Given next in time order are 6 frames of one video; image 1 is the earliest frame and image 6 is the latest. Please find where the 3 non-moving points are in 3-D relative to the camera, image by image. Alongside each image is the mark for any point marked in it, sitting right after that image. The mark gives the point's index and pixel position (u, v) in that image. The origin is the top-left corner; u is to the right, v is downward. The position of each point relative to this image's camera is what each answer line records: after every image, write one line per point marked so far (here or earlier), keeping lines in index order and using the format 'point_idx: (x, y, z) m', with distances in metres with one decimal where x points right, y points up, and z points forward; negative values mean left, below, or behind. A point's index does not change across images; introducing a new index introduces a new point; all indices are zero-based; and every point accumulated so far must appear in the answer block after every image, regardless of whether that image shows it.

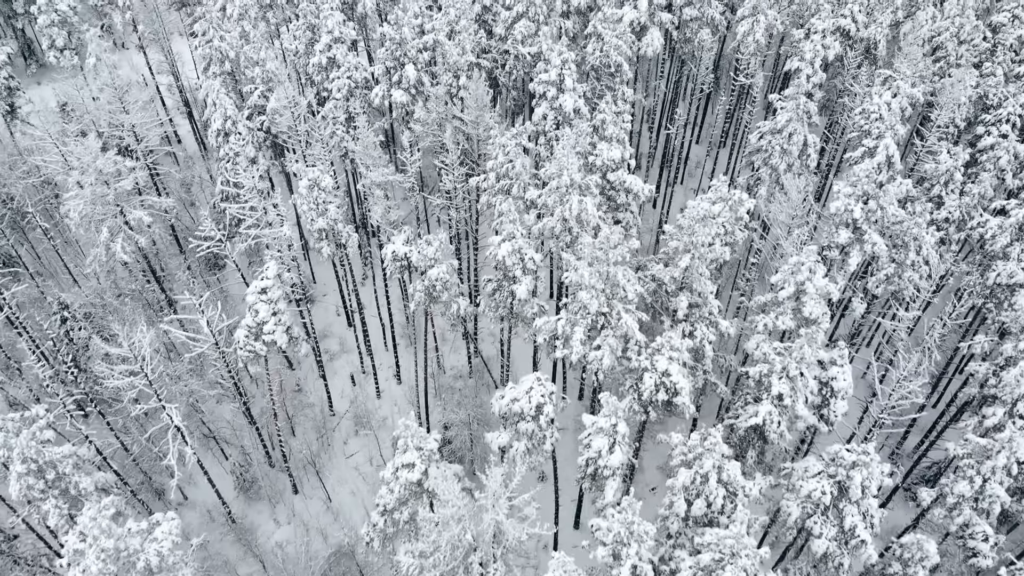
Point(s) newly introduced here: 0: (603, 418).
0: (+2.1, -3.0, +18.7) m
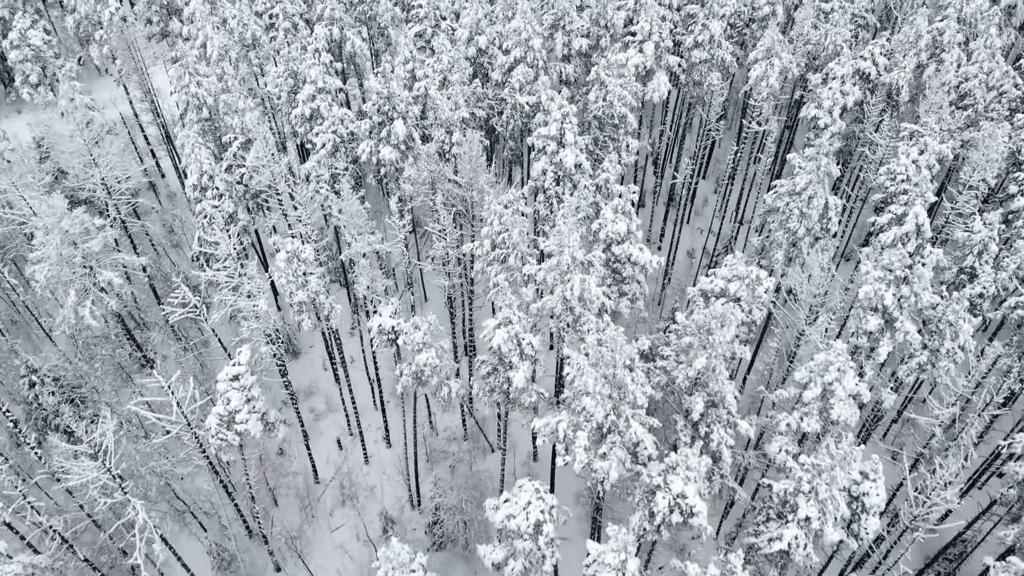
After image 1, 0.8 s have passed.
0: (+2.0, -5.4, +16.7) m
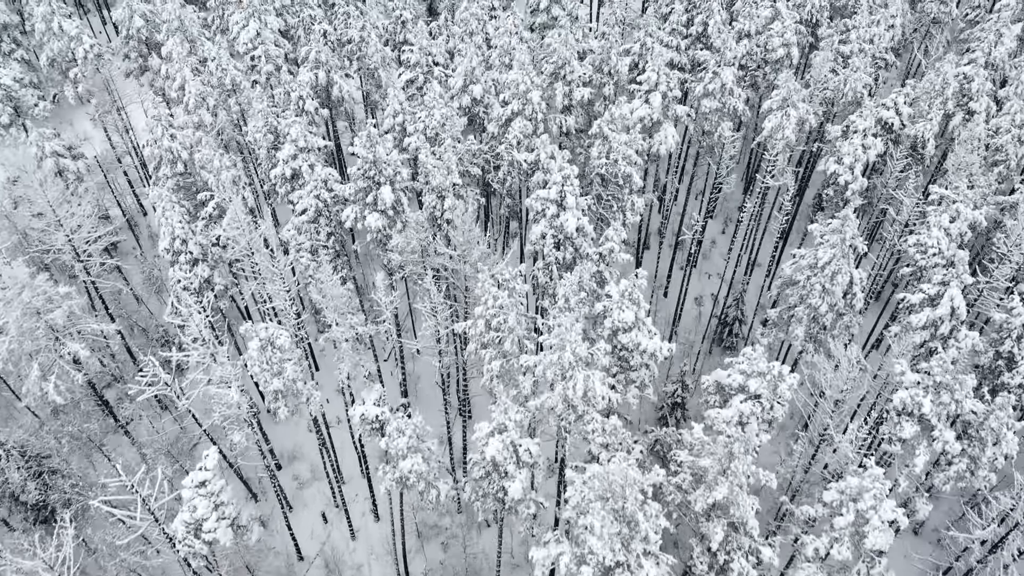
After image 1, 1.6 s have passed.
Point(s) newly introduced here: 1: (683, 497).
0: (+1.9, -7.9, +14.6) m
1: (+3.9, -4.9, +18.7) m
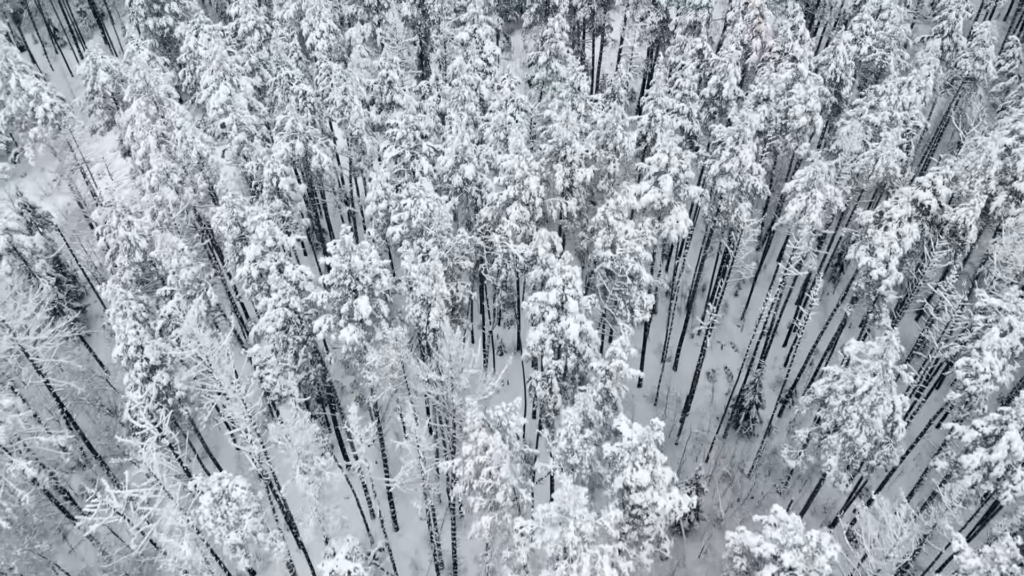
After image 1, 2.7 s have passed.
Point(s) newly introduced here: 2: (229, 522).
0: (+1.8, -11.2, +11.8) m
1: (+3.8, -8.2, +15.9) m
2: (-6.6, -5.5, +19.0) m
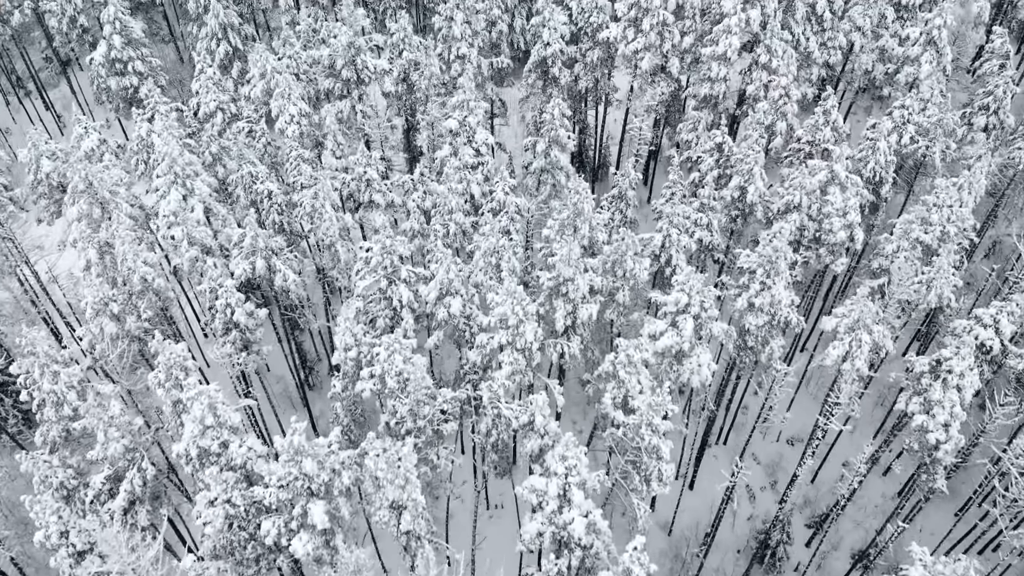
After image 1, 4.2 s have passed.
0: (+1.6, -15.7, +8.0) m
1: (+3.6, -12.6, +12.1) m
2: (-6.8, -9.9, +15.2) m
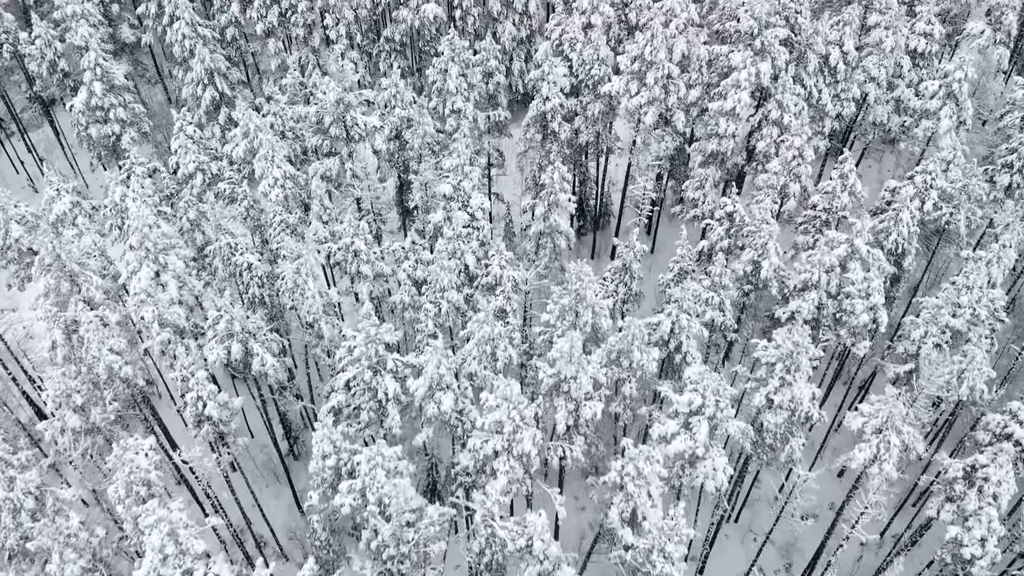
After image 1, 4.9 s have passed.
0: (+1.5, -17.9, +5.9) m
1: (+3.5, -15.0, +10.0) m
2: (-6.9, -12.3, +13.2) m
